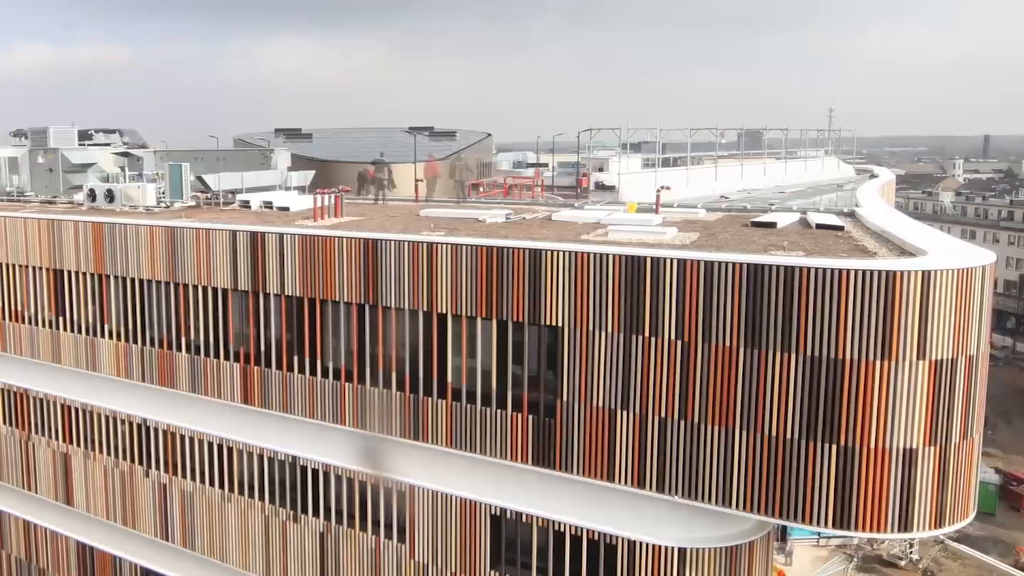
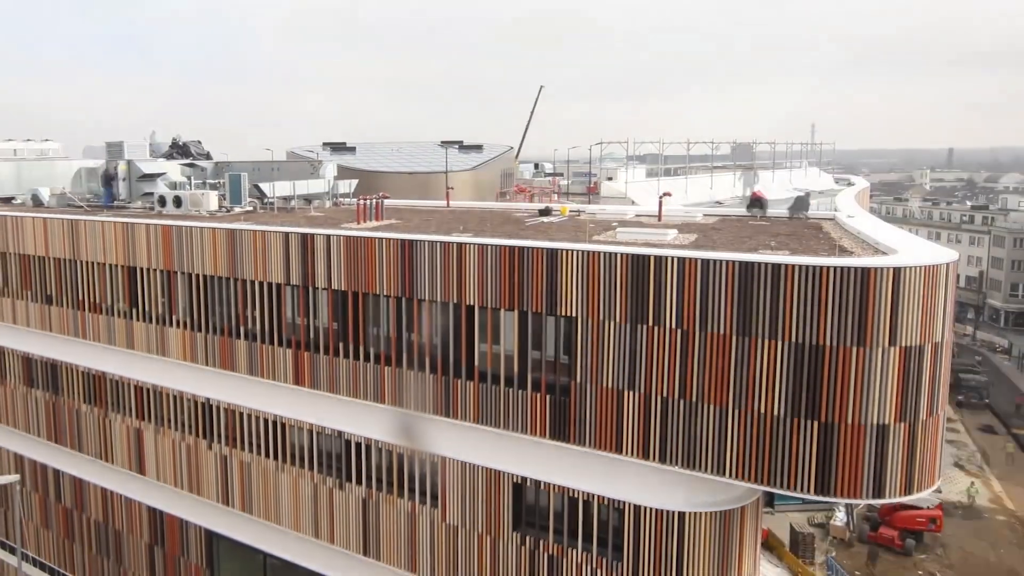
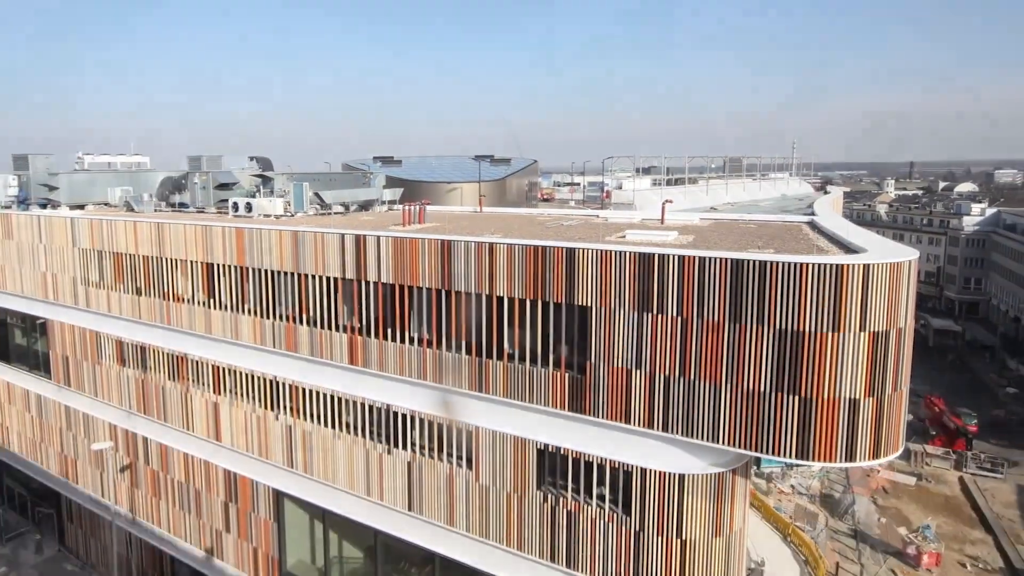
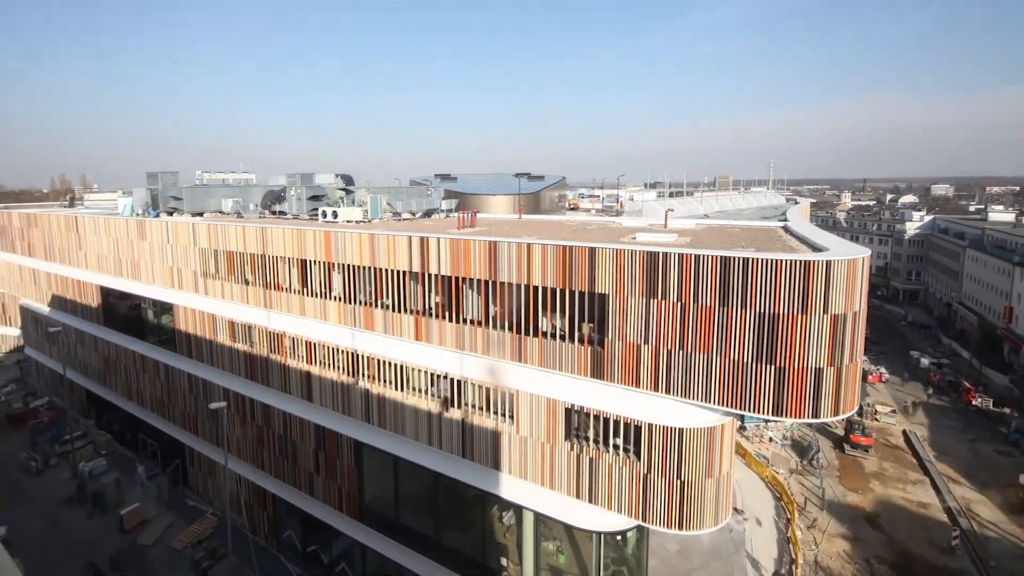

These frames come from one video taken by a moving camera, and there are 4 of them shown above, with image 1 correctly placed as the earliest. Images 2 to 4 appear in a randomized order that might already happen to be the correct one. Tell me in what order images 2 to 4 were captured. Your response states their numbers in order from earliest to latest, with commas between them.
2, 3, 4
